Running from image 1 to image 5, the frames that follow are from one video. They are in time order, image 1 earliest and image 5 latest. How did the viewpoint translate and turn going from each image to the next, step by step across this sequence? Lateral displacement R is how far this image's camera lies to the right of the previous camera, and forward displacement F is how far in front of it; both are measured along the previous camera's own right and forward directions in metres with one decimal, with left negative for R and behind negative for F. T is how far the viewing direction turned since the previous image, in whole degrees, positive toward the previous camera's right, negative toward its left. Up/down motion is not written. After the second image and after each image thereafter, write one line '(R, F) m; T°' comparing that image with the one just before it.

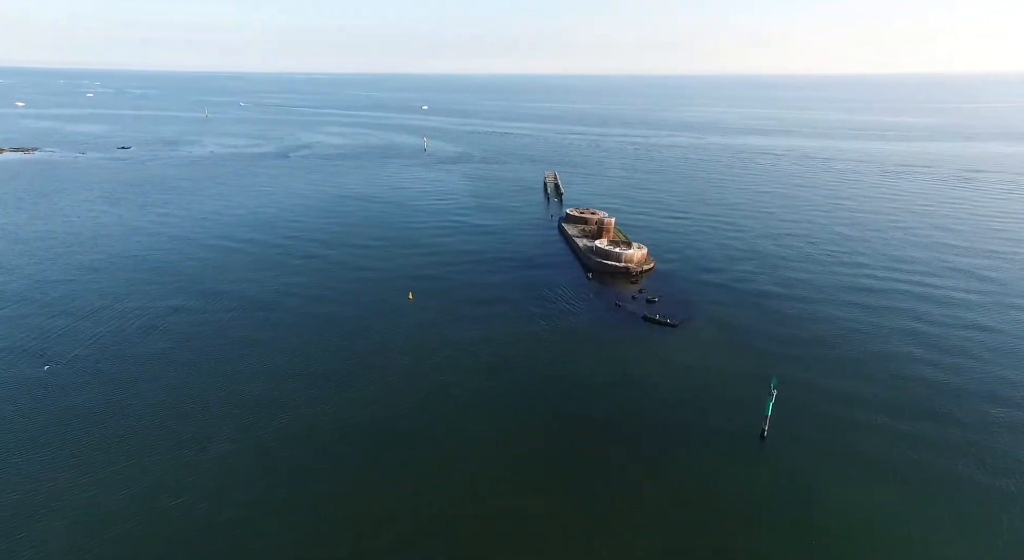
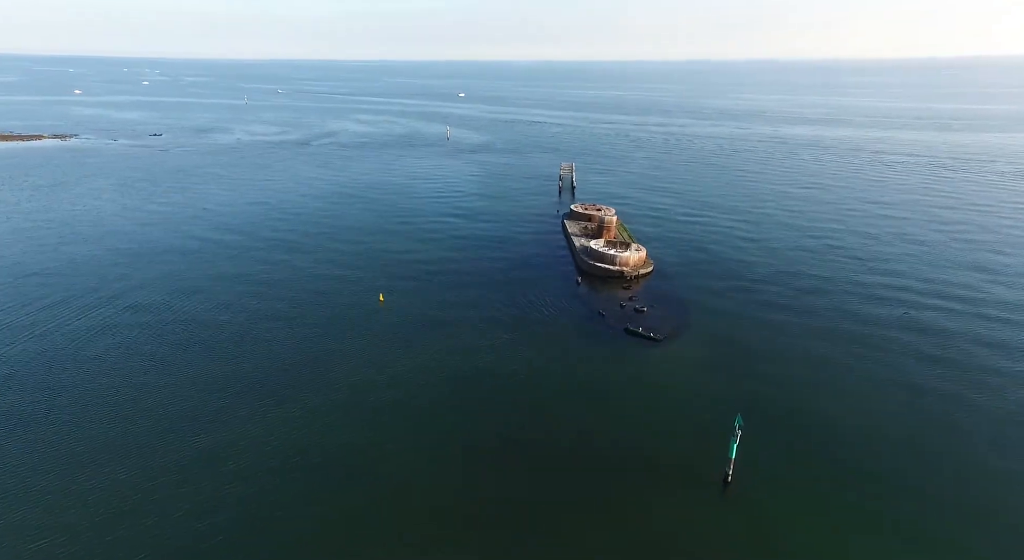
(+7.1, +4.6) m; -5°
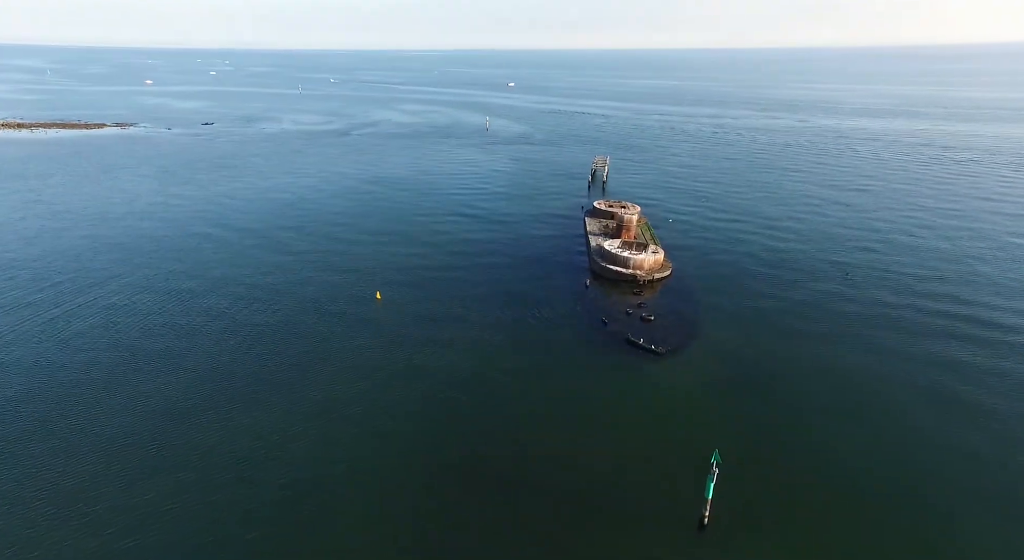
(+5.3, +3.0) m; -6°
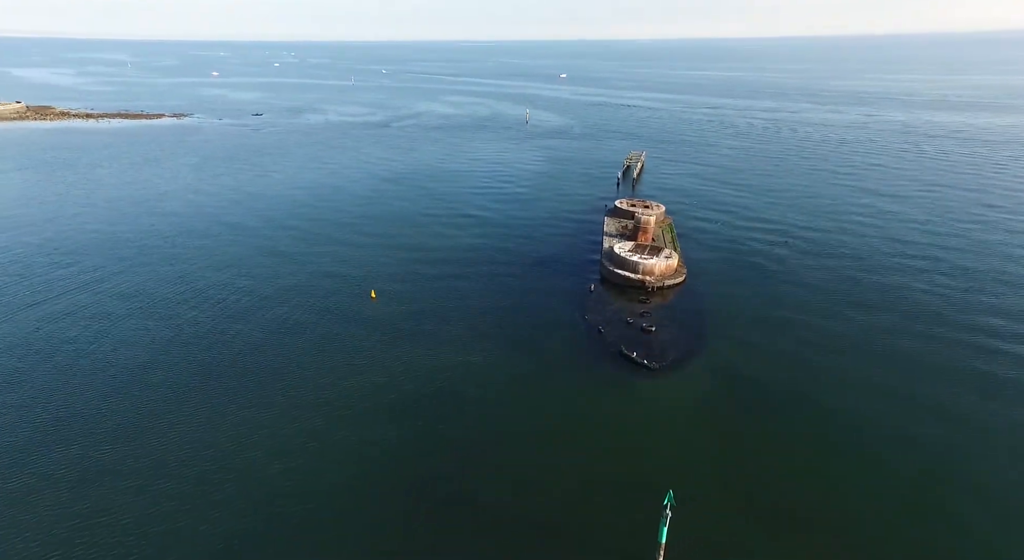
(+5.5, +2.7) m; -6°
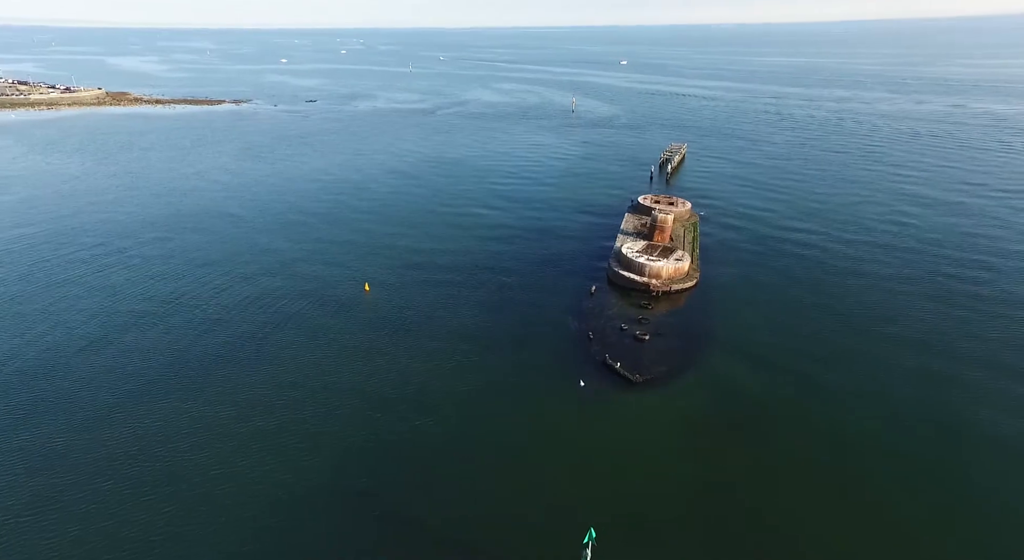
(+6.3, +2.7) m; -6°
